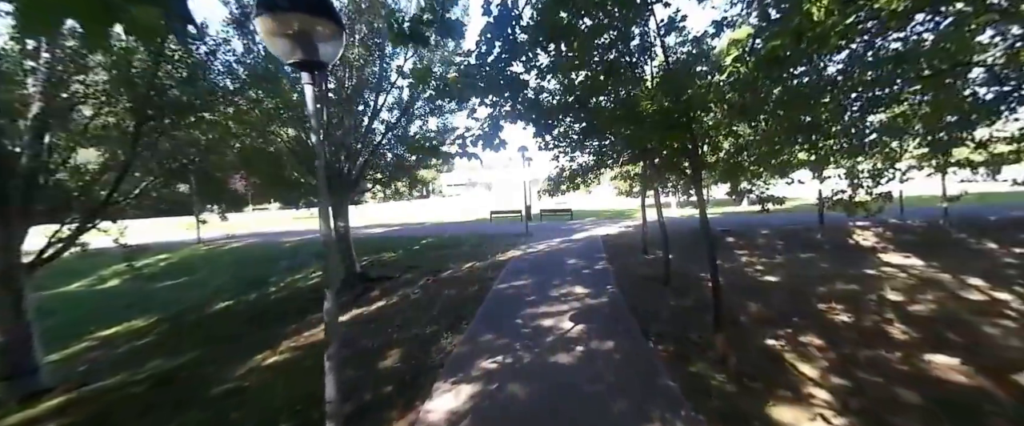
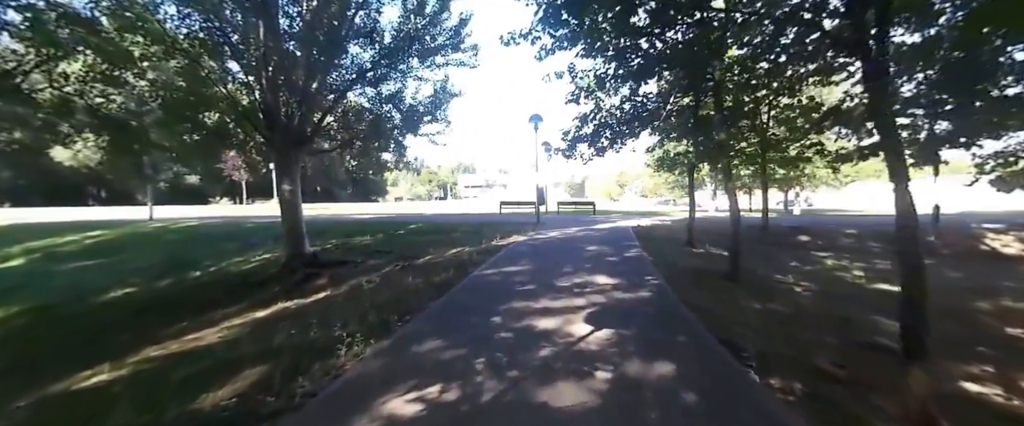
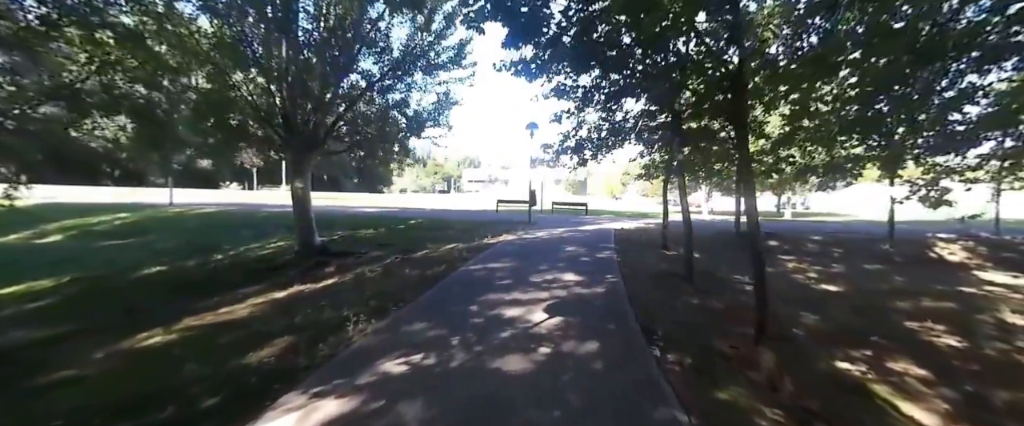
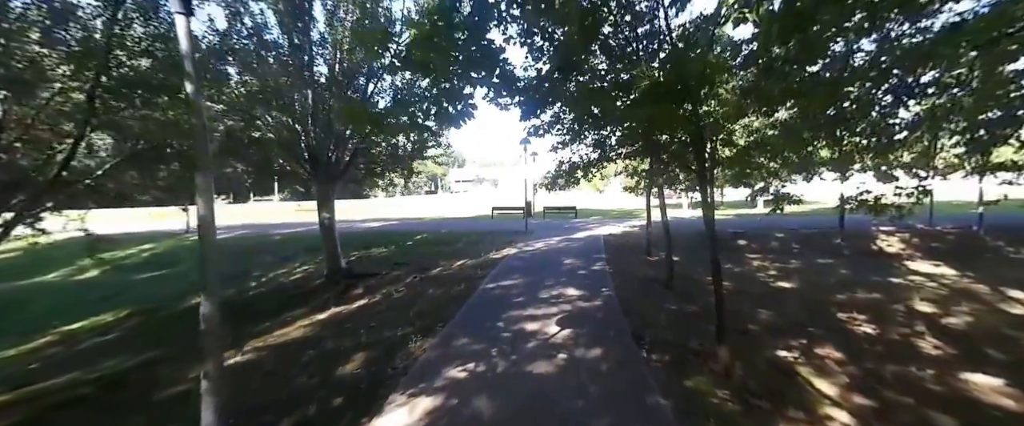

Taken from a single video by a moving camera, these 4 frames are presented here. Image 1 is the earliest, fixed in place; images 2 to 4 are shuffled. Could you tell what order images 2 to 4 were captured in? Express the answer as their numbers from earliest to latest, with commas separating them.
4, 3, 2
